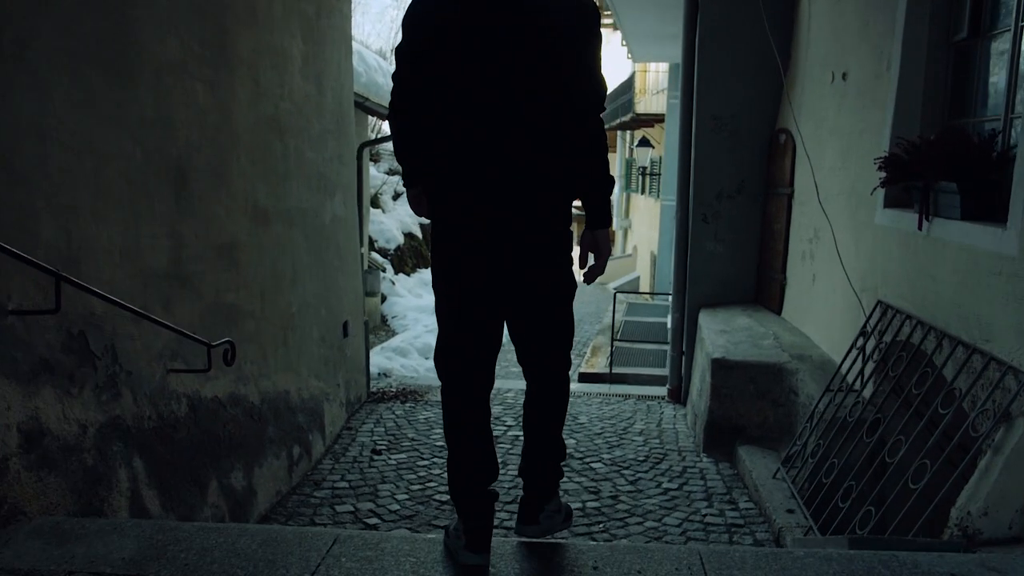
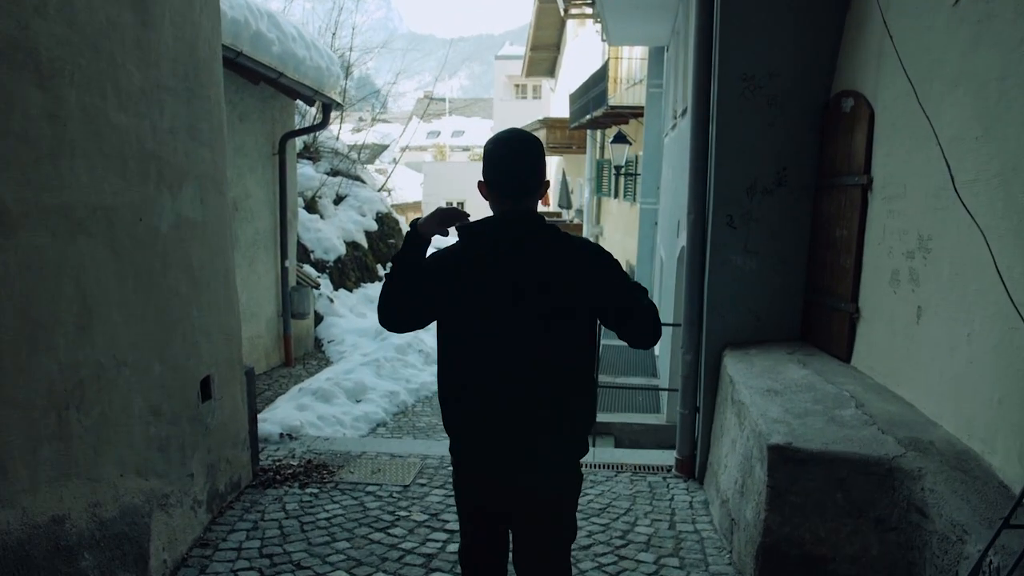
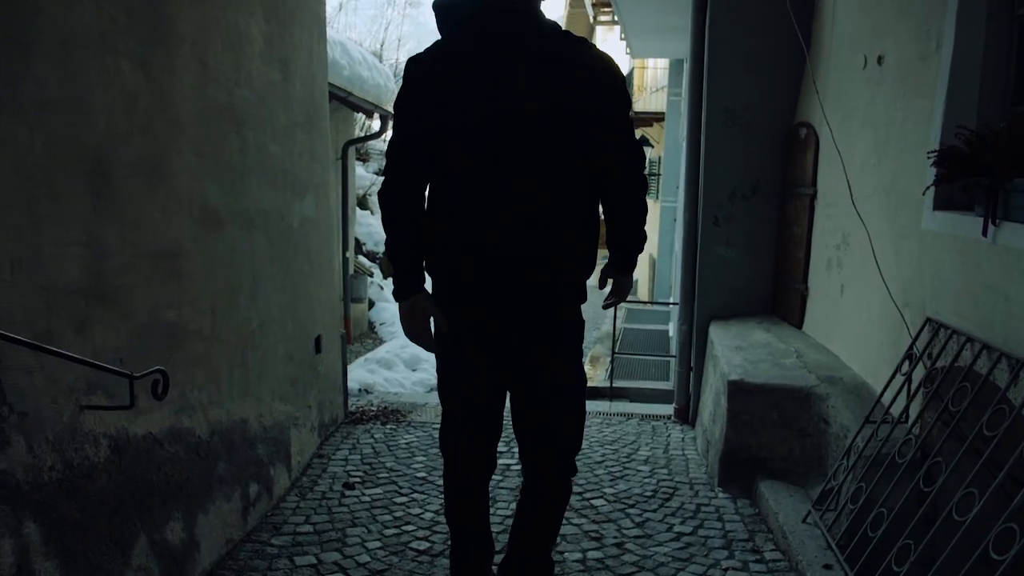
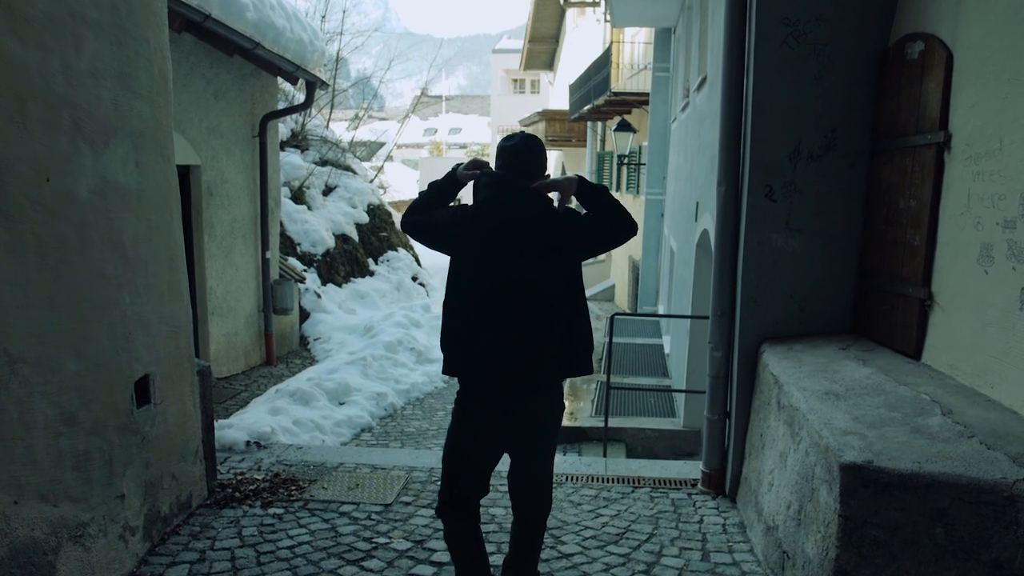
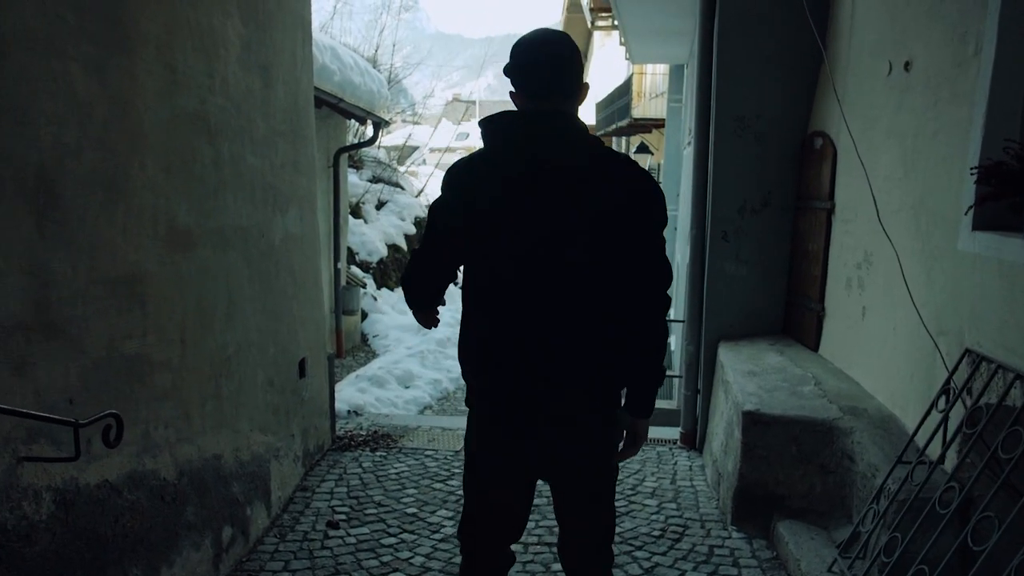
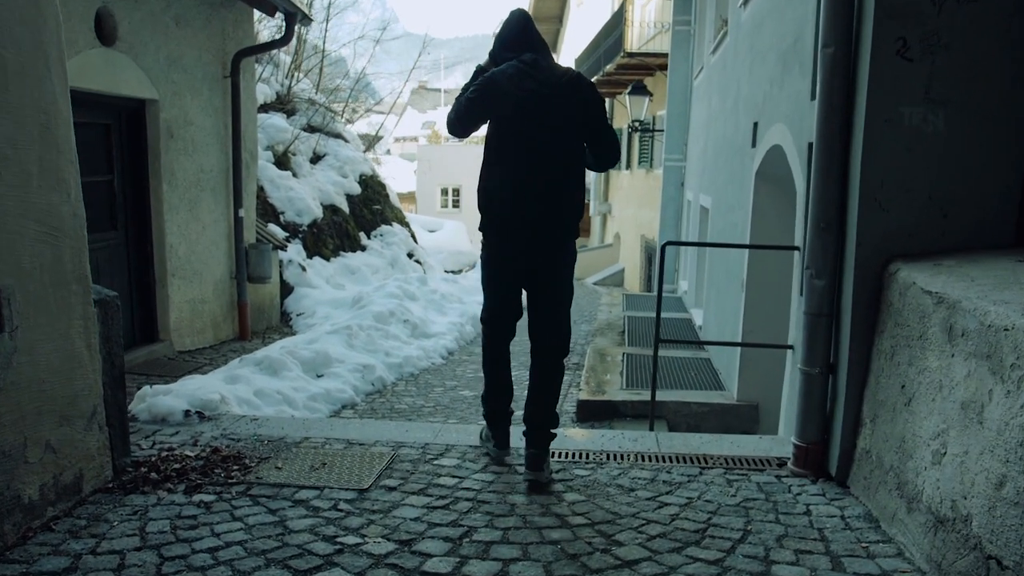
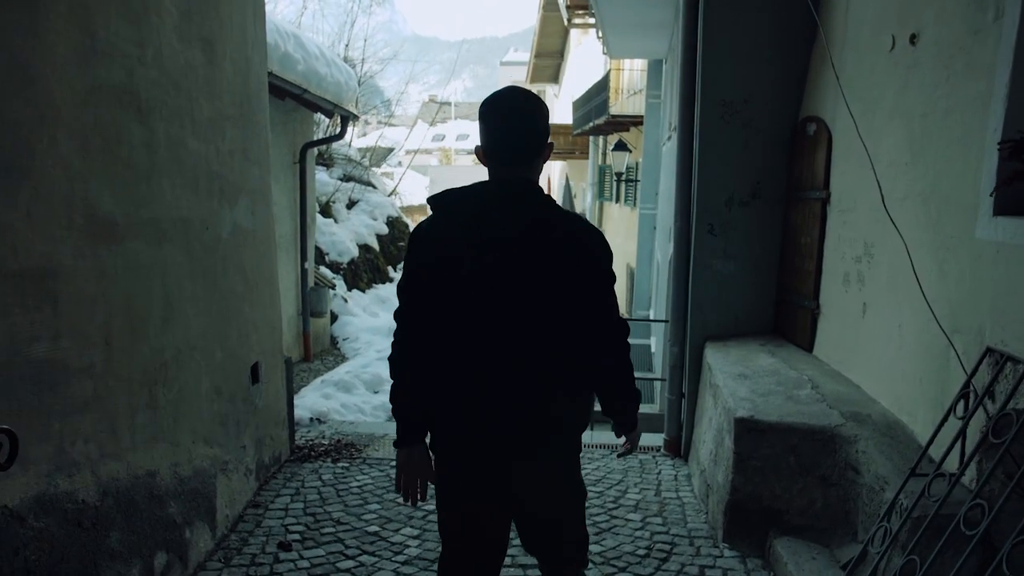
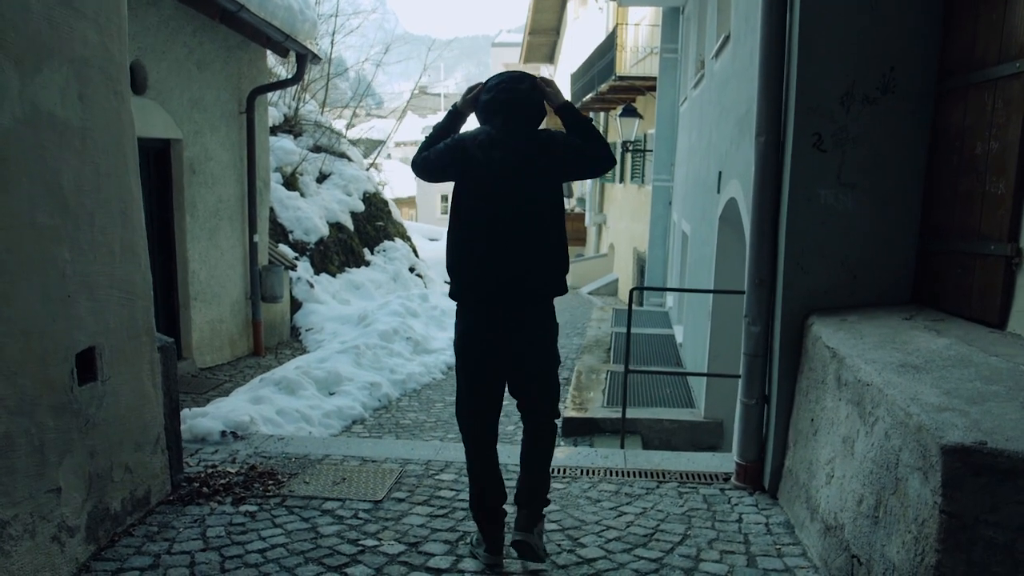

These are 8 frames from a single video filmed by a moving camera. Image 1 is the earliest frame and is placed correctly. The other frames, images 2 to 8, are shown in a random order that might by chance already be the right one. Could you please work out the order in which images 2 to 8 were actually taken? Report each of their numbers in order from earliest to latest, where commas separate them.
3, 5, 7, 2, 4, 8, 6
